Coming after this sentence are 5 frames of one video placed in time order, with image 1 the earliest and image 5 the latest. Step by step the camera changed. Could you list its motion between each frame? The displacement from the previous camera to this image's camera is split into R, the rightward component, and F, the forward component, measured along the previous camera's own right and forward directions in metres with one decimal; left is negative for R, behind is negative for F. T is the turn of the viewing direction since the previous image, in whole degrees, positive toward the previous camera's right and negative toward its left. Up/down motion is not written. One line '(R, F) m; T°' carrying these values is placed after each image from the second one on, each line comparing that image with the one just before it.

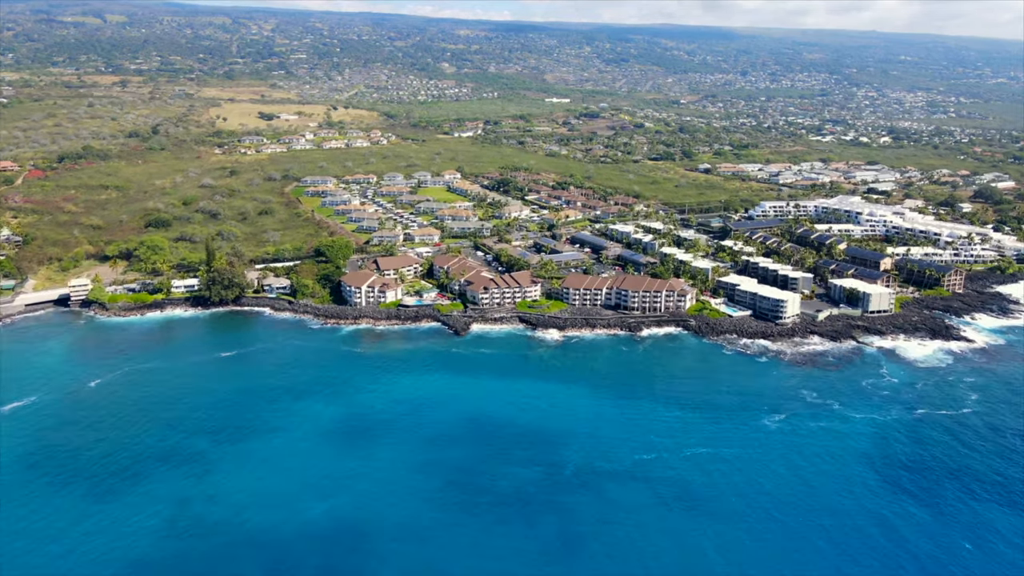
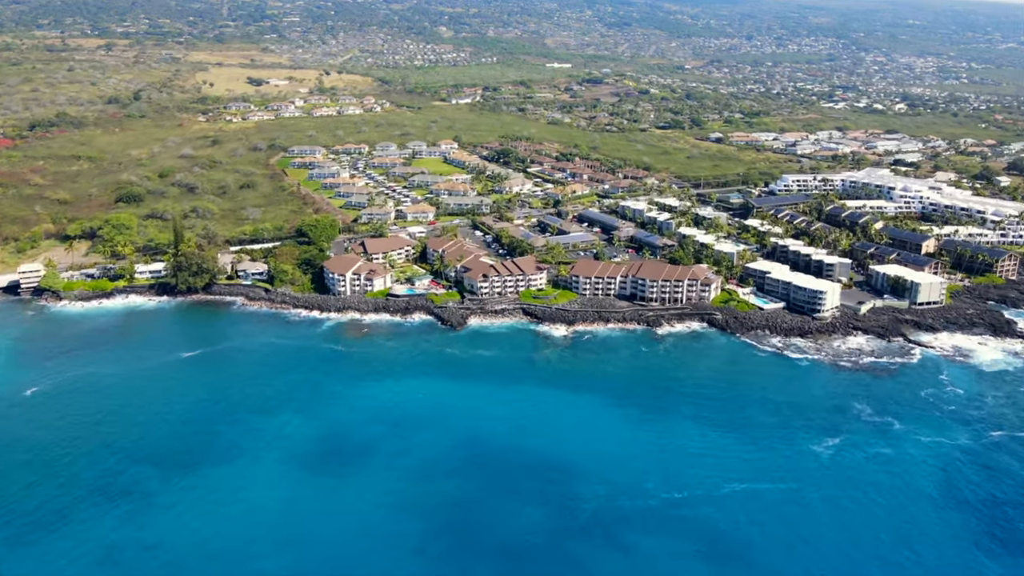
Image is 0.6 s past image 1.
(-0.5, +11.4) m; 0°
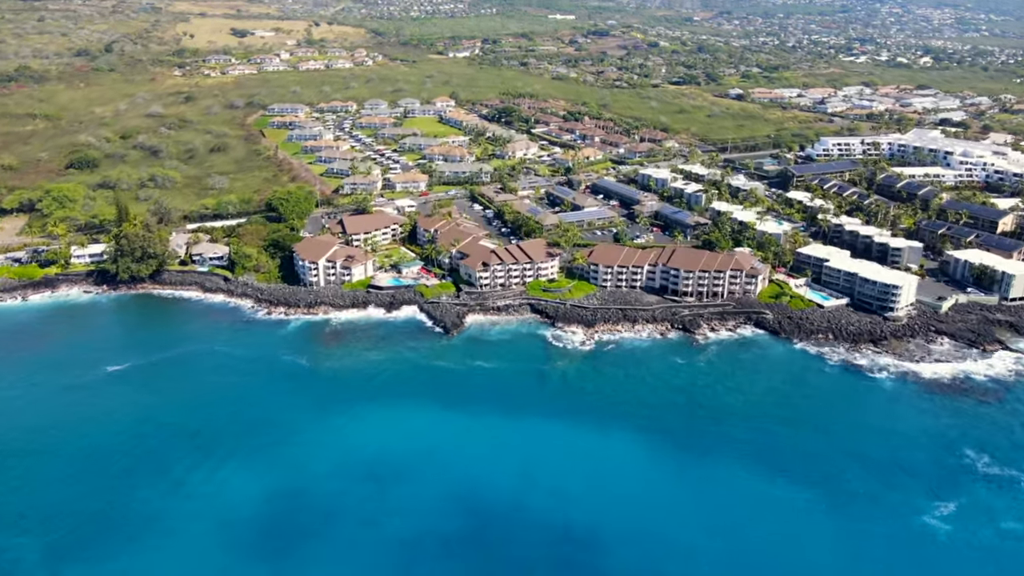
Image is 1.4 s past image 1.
(-0.6, +15.5) m; 0°
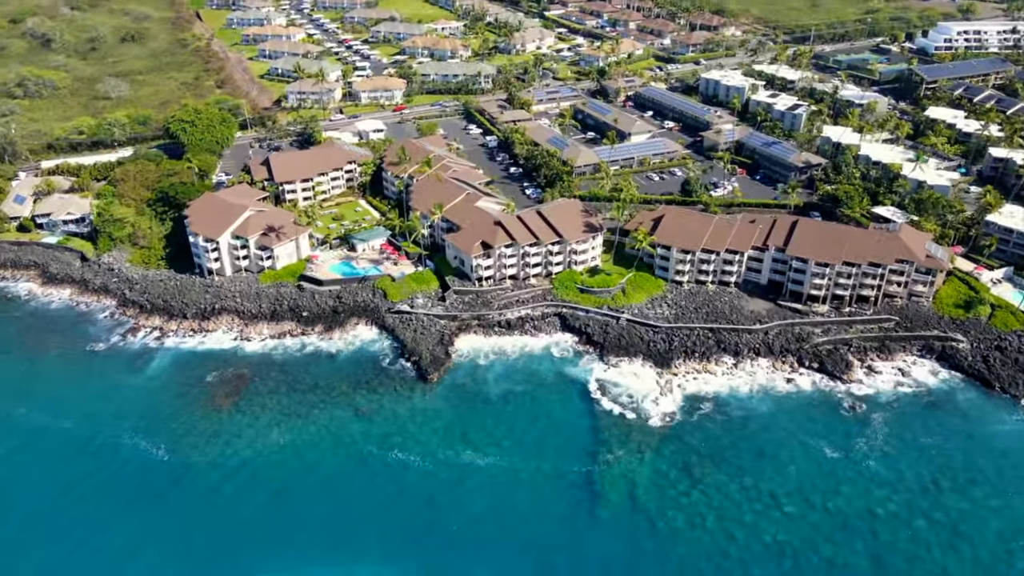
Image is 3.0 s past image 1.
(-1.1, +29.6) m; 0°
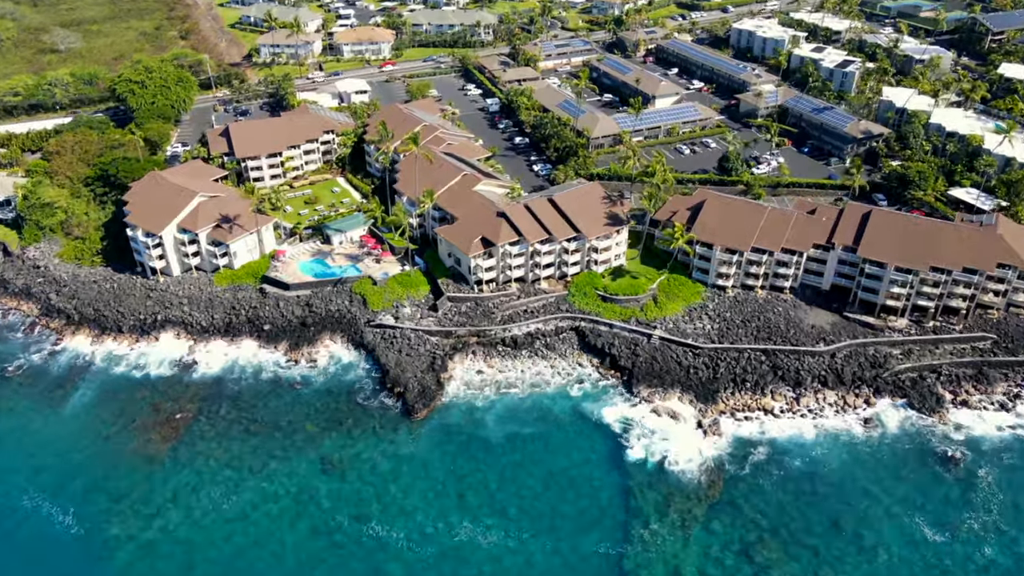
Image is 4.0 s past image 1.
(-0.3, +8.6) m; 0°
